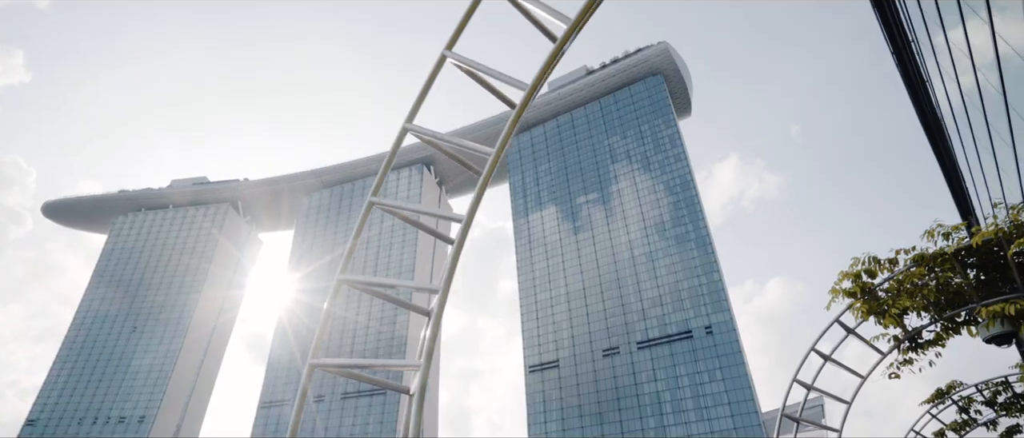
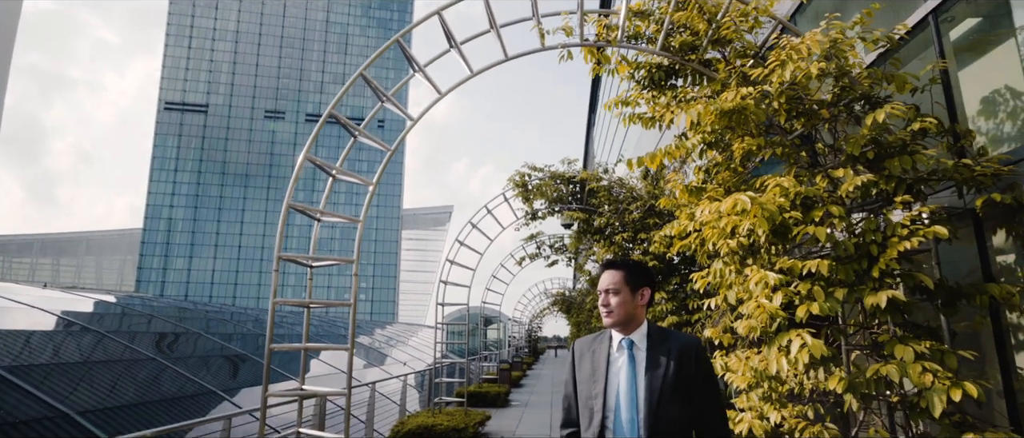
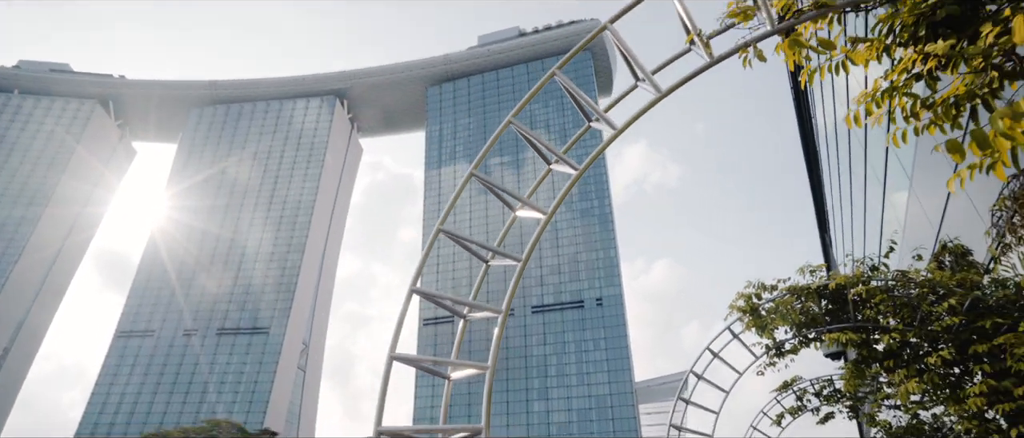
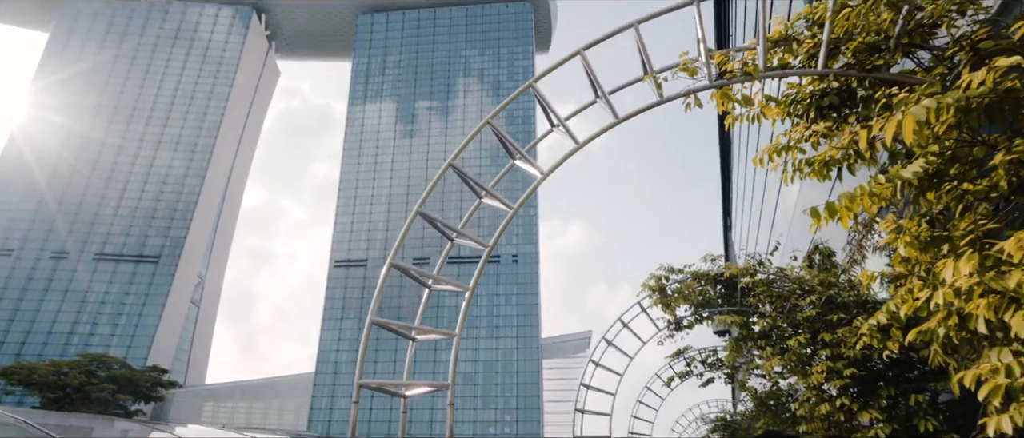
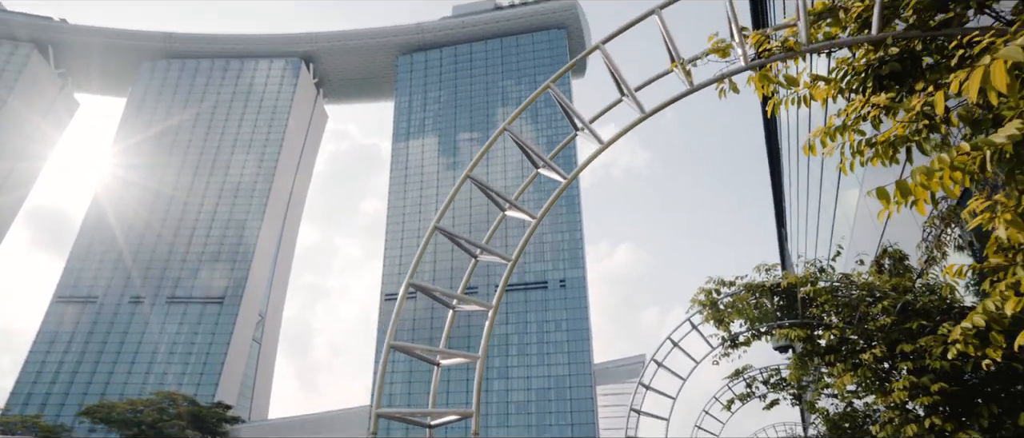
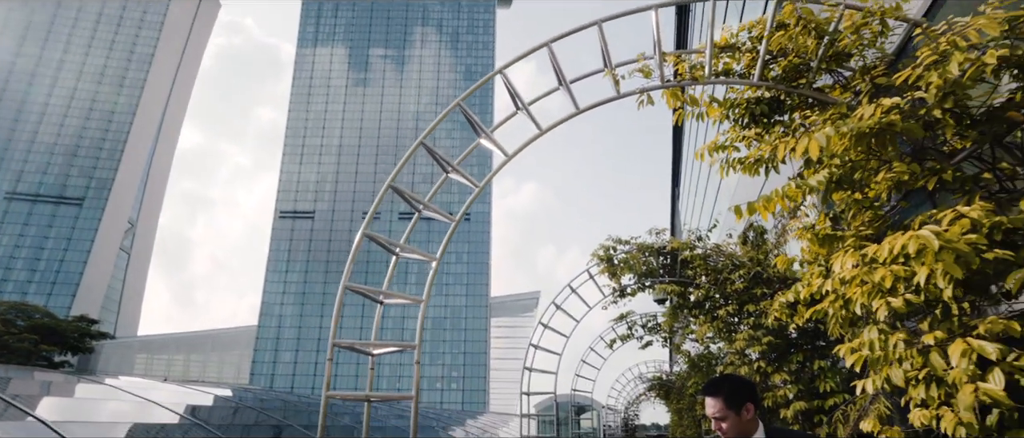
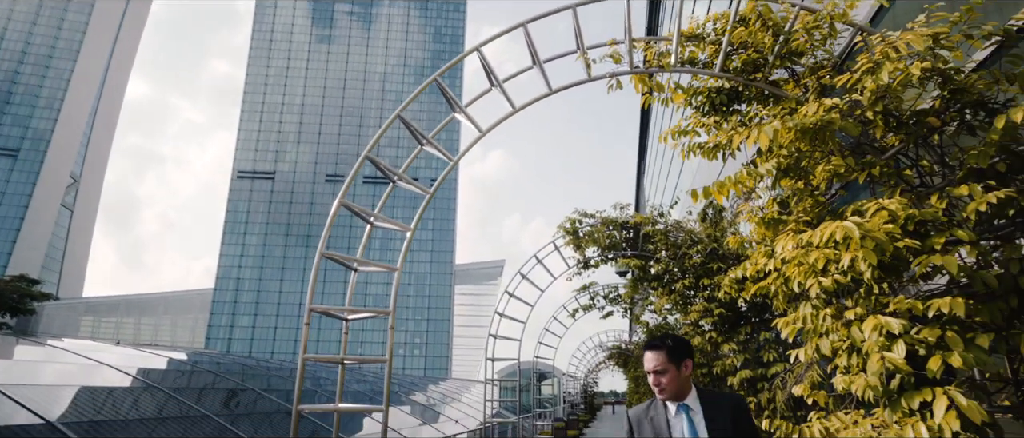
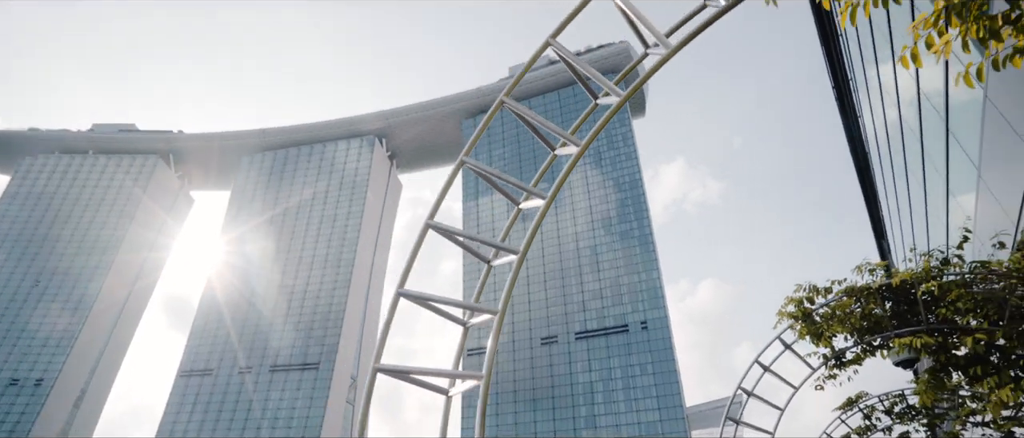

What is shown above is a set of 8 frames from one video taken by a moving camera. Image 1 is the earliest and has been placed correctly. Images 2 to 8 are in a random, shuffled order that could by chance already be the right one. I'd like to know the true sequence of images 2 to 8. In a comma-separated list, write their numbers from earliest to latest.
8, 3, 5, 4, 6, 7, 2
